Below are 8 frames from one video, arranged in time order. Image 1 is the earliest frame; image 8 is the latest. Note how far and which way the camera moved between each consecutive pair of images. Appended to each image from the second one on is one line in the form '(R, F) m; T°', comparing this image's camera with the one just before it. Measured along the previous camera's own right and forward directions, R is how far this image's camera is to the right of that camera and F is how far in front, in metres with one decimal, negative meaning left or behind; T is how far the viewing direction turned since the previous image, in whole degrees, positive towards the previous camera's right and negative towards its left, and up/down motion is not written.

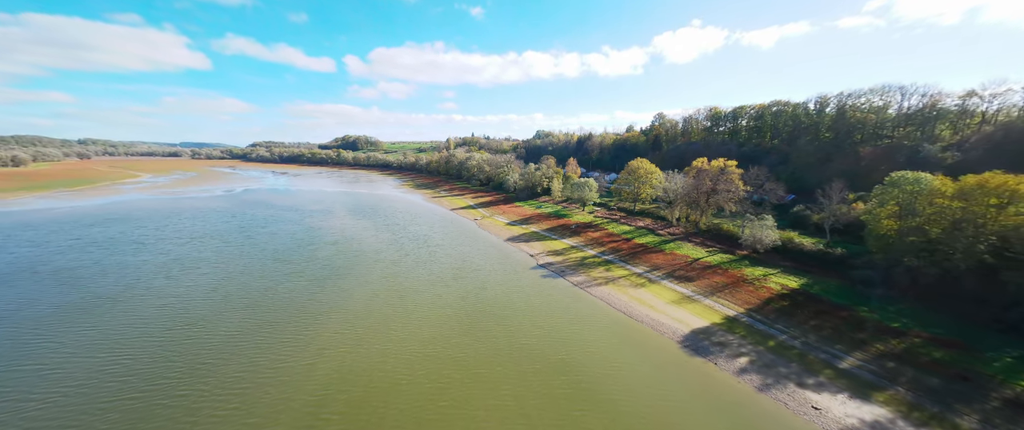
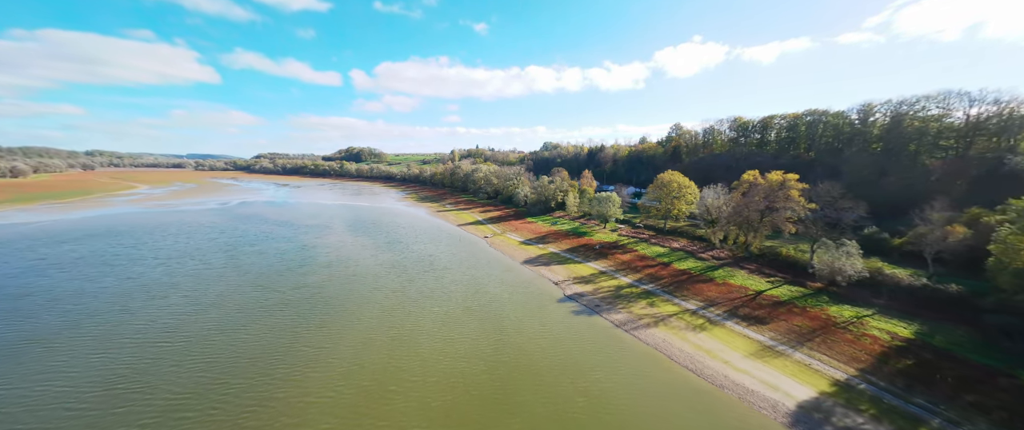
(-1.6, +5.0) m; 0°
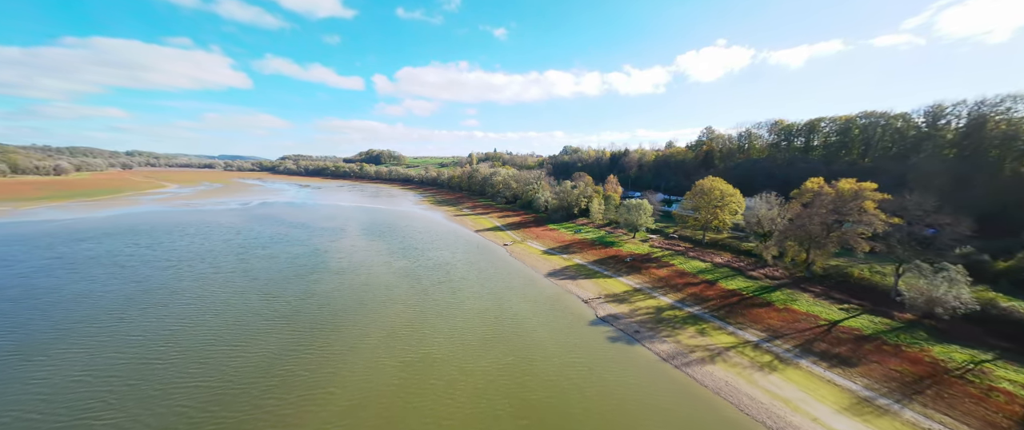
(-0.7, +3.1) m; -3°
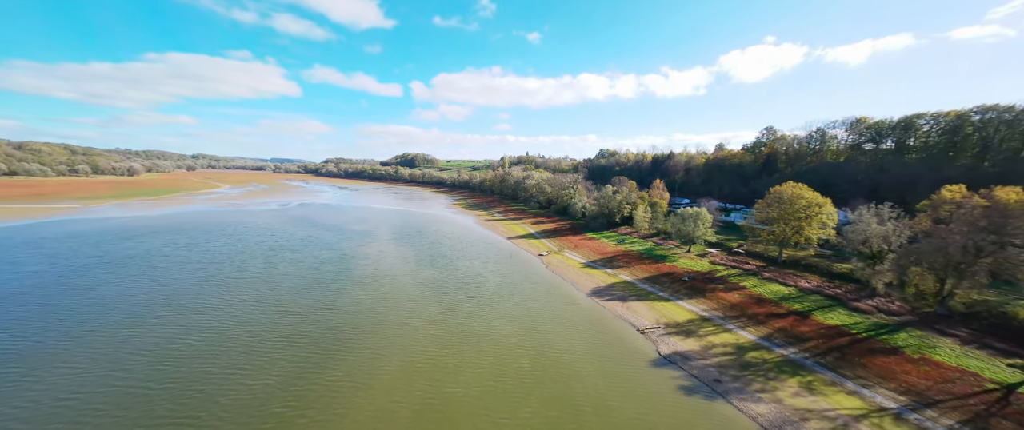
(-0.7, +4.1) m; -5°
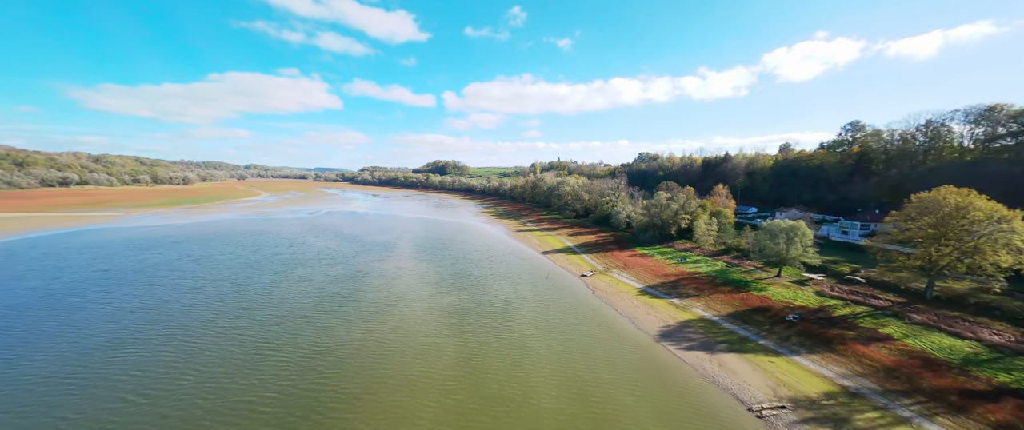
(-0.8, +6.8) m; -5°
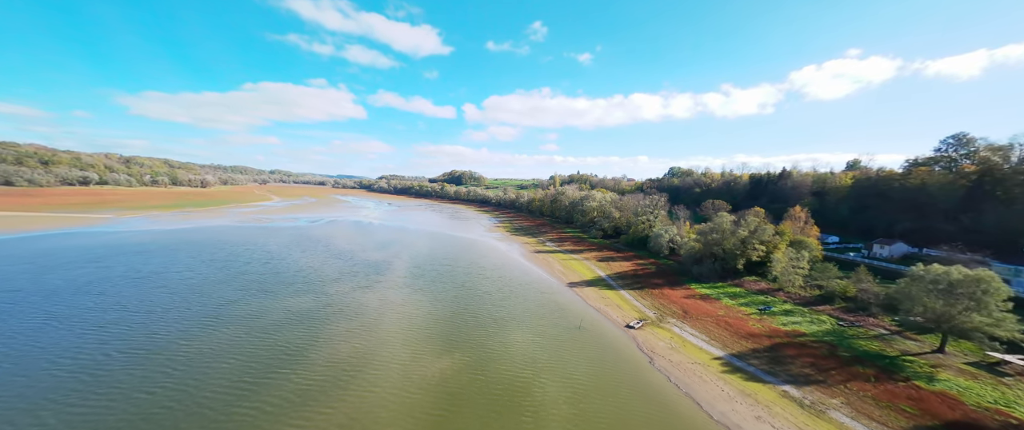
(-0.5, +9.5) m; -3°
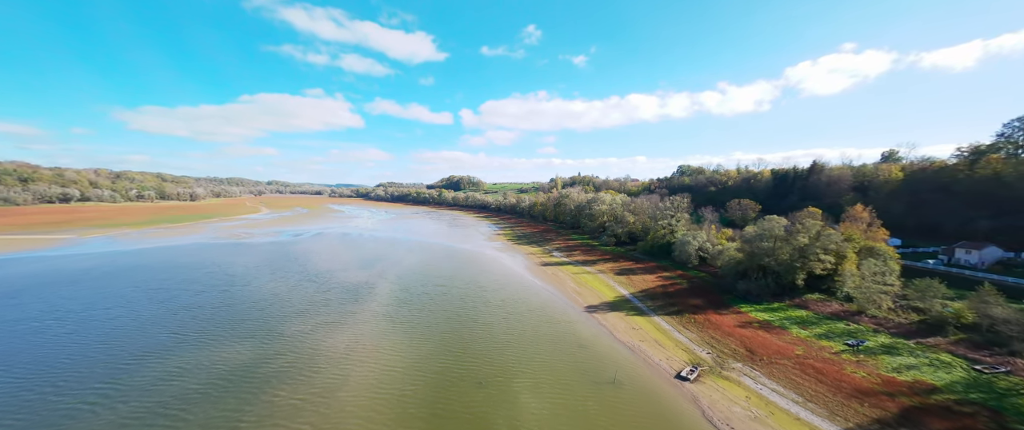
(-0.3, +7.0) m; 0°
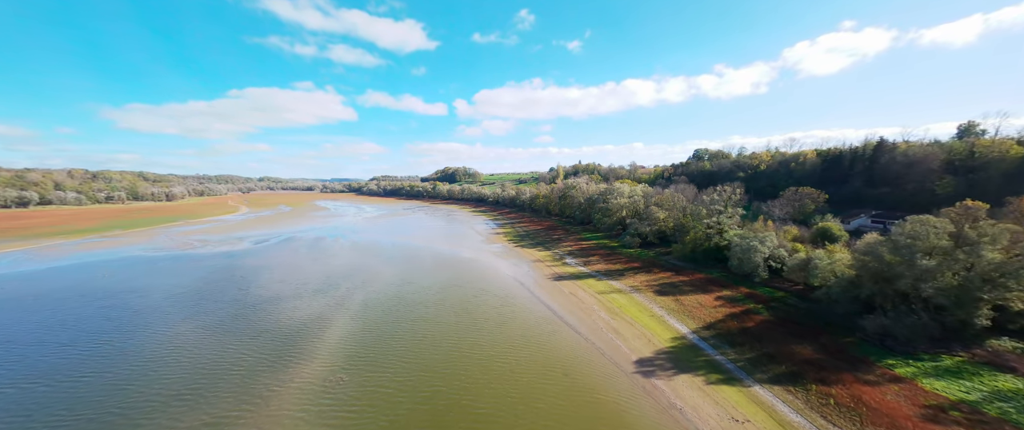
(-0.6, +11.4) m; 0°
